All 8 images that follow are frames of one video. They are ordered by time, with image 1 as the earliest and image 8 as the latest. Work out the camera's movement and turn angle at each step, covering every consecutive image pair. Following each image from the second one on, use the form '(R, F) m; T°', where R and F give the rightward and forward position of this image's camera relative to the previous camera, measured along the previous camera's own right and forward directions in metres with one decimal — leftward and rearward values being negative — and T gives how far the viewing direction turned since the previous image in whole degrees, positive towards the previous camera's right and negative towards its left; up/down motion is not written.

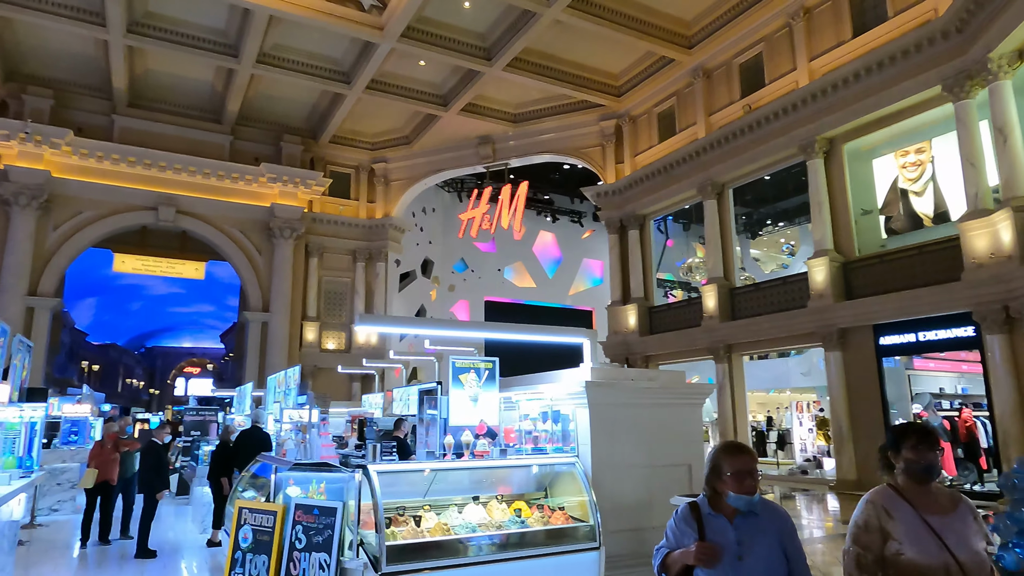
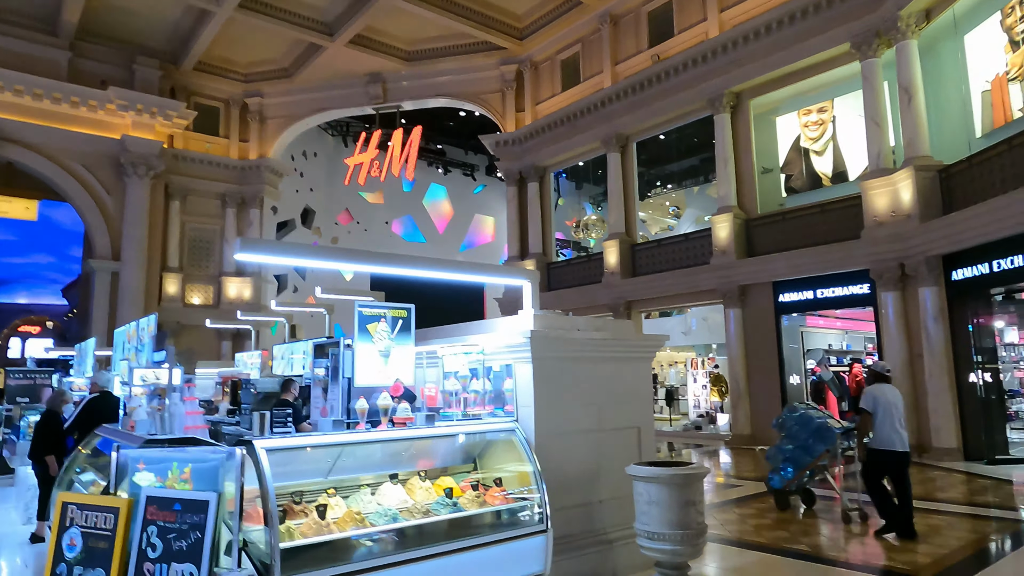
(-0.2, +0.9) m; +10°
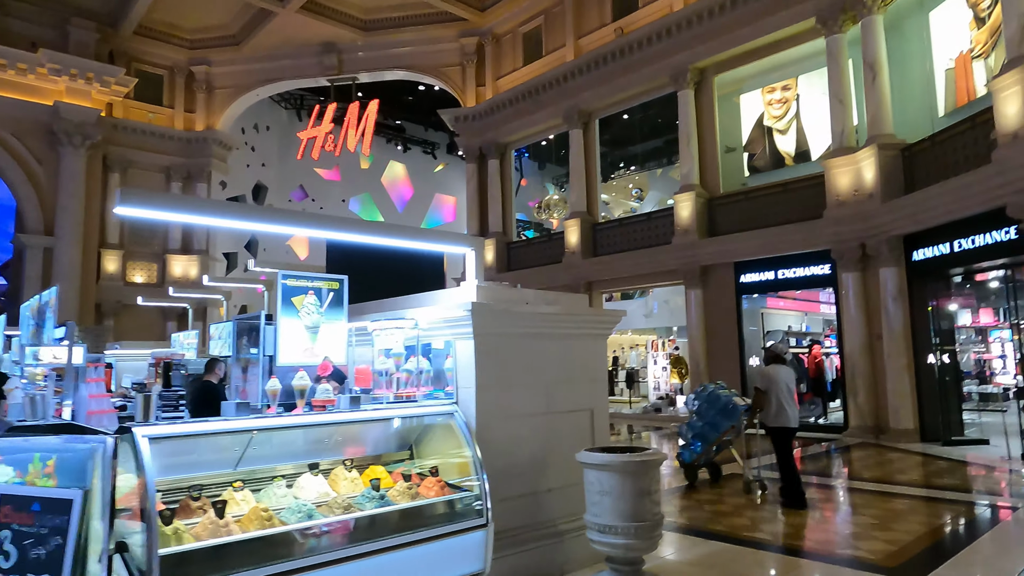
(+0.1, +0.4) m; +3°
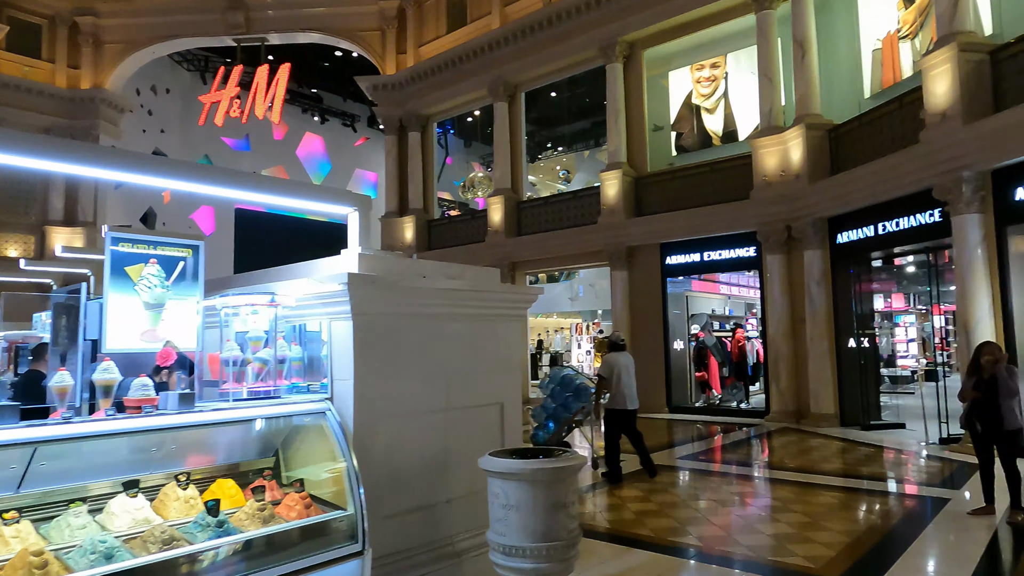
(+0.1, +0.6) m; +6°
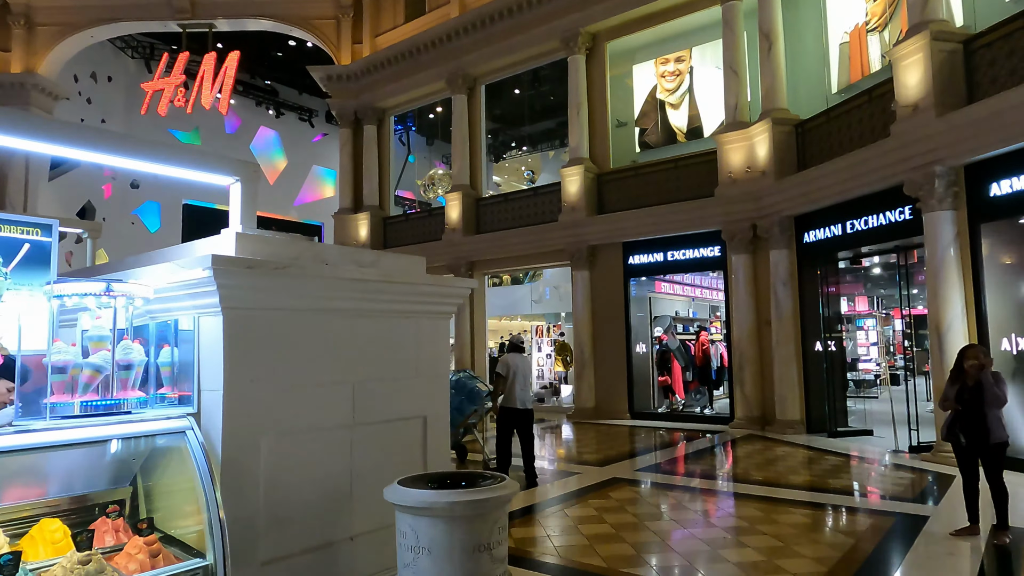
(+0.2, +0.5) m; +3°
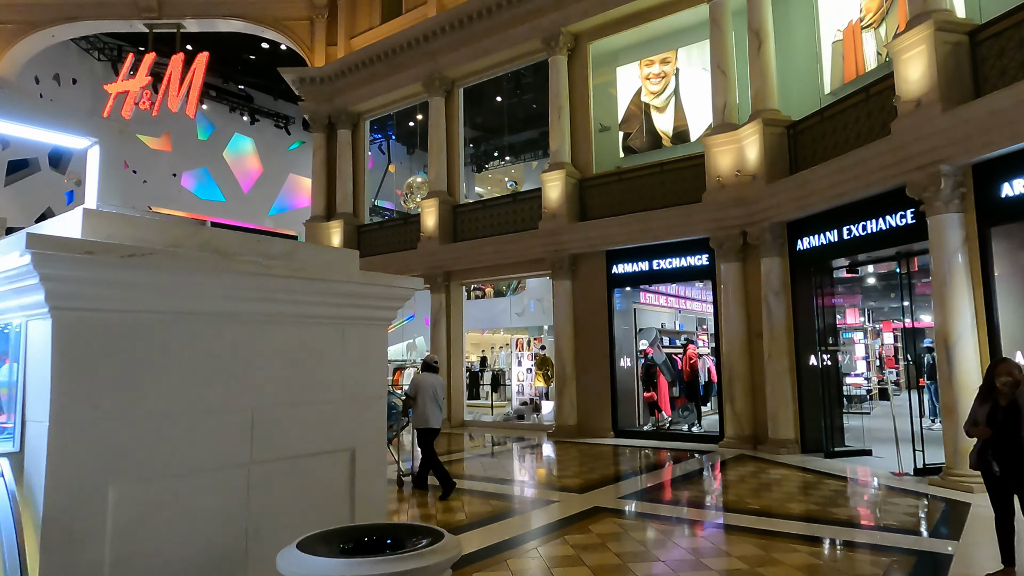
(+0.1, +0.5) m; +1°
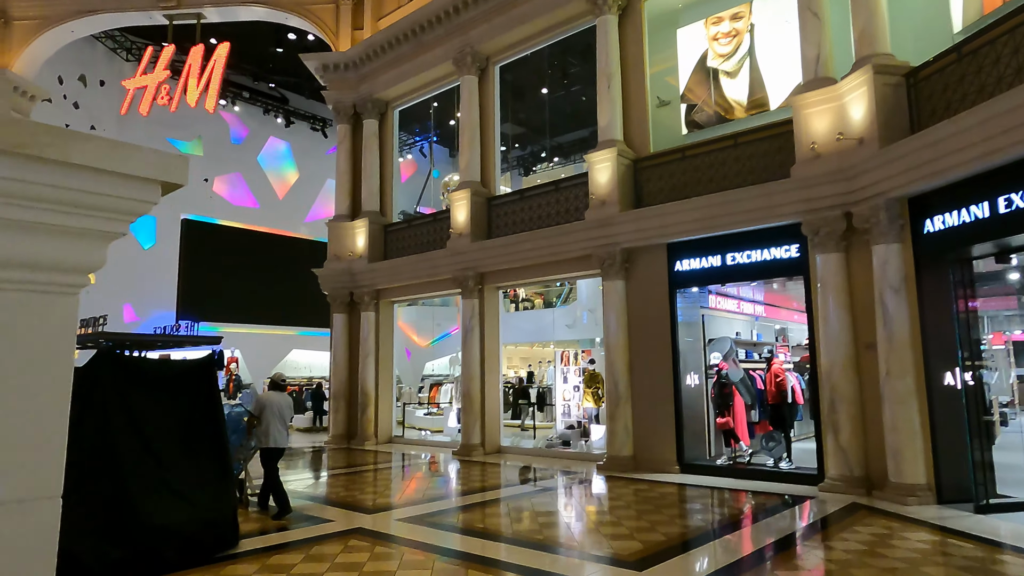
(+0.2, +1.5) m; -5°
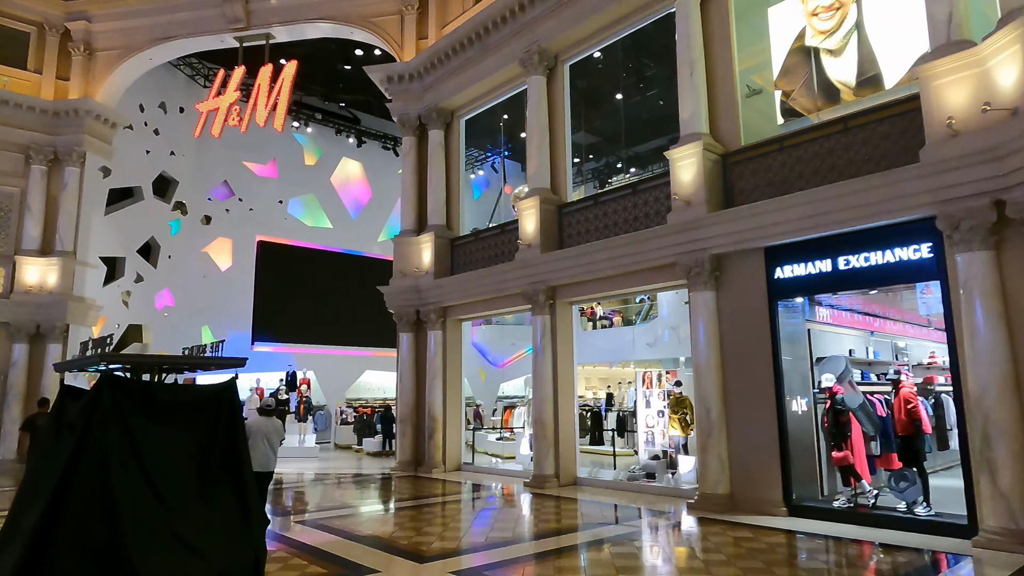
(+0.1, +0.8) m; -7°
